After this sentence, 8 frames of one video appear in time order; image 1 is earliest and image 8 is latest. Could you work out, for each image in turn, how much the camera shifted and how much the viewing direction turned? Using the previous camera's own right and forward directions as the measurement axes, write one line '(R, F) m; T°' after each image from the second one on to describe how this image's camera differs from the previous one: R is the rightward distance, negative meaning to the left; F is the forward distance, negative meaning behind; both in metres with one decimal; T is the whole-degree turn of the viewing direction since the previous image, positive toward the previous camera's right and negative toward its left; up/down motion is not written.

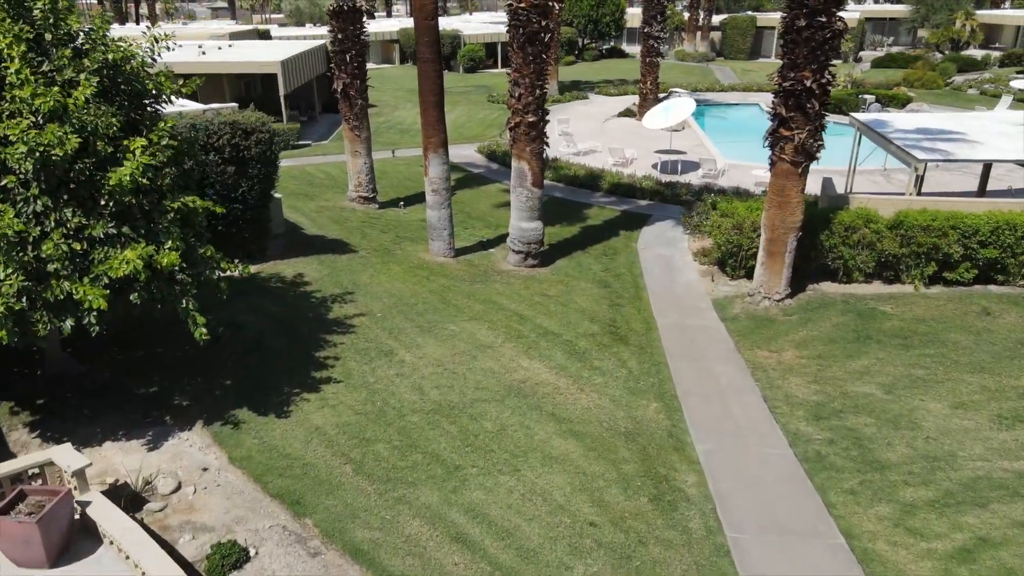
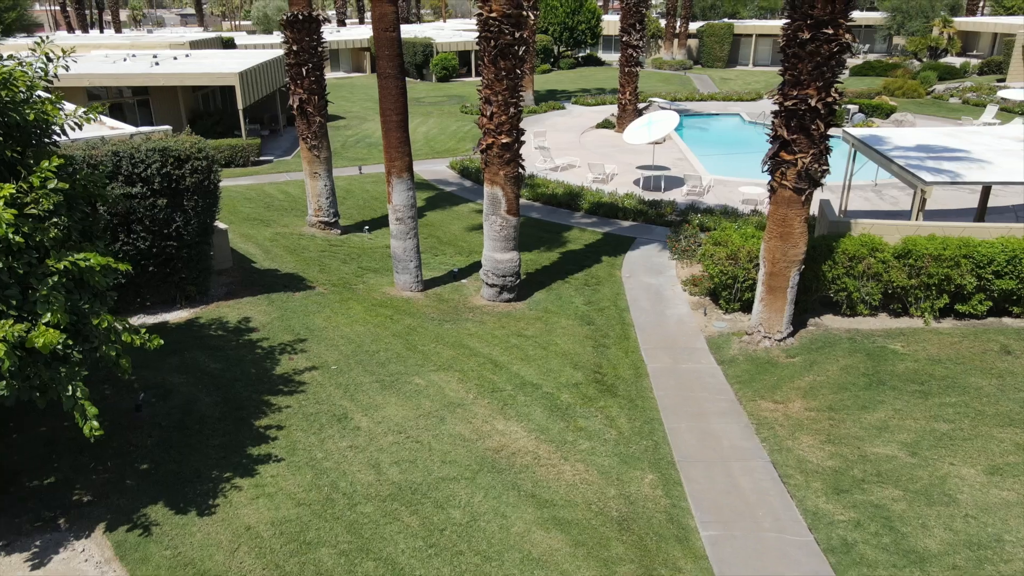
(+0.1, +1.4) m; +2°
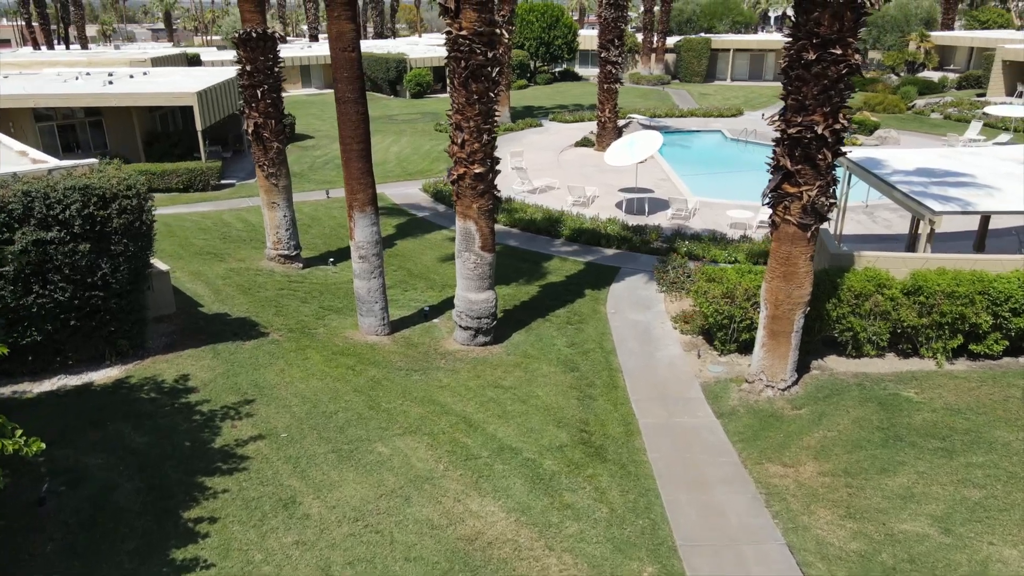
(+0.1, +1.2) m; +2°
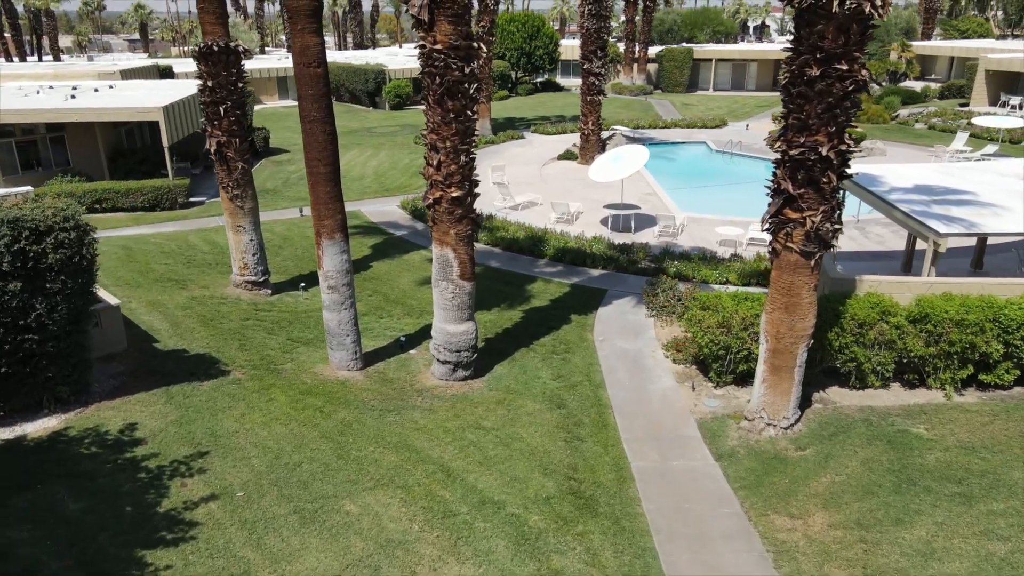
(0.0, +0.8) m; +1°
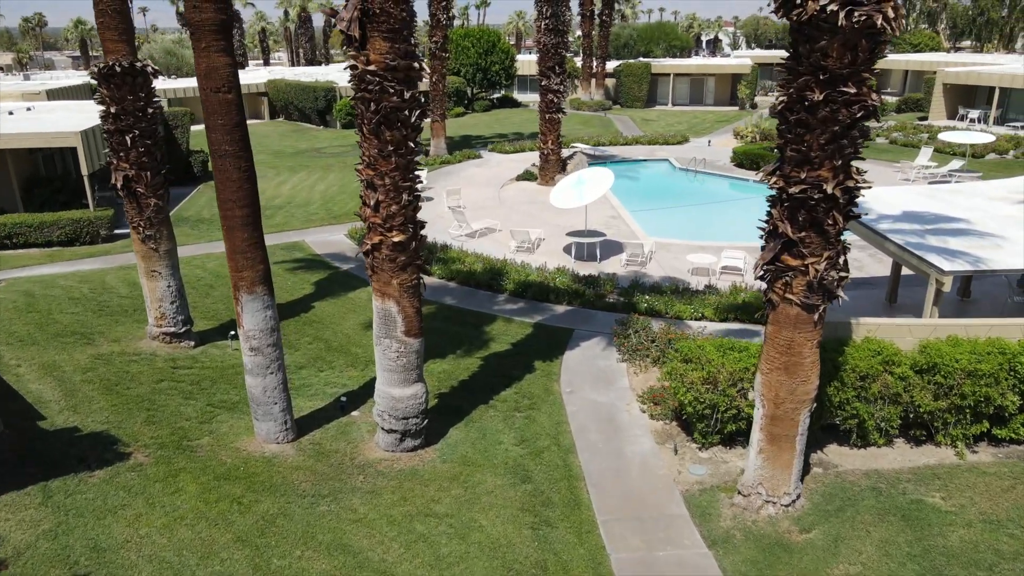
(+0.1, +1.5) m; +3°
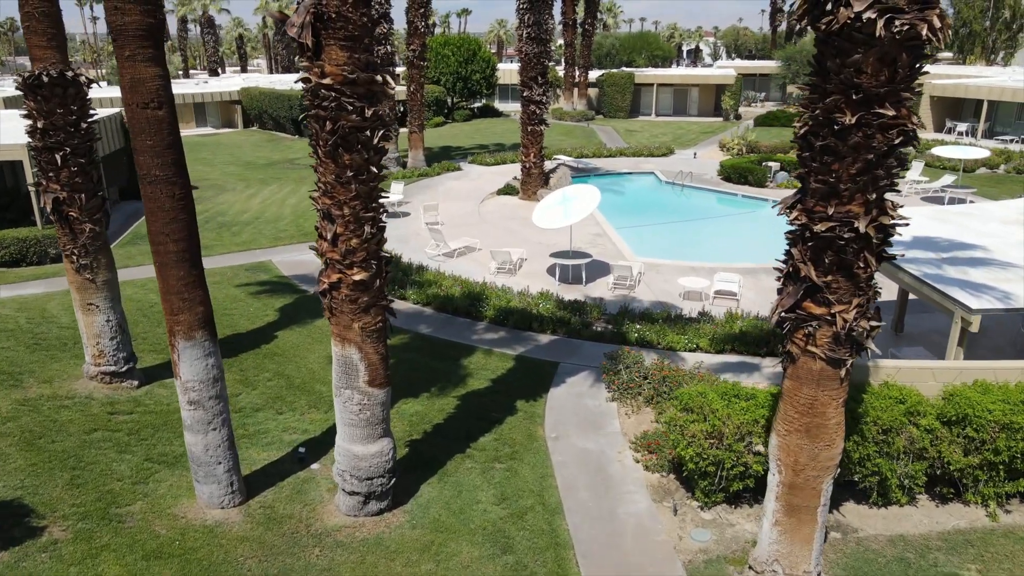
(0.0, +1.2) m; +1°
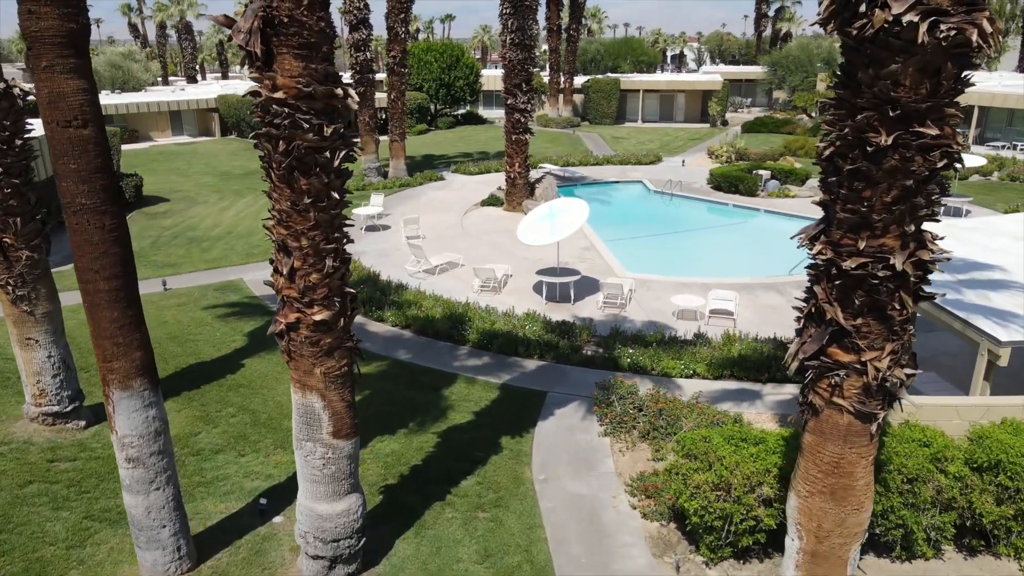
(0.0, +0.9) m; +1°
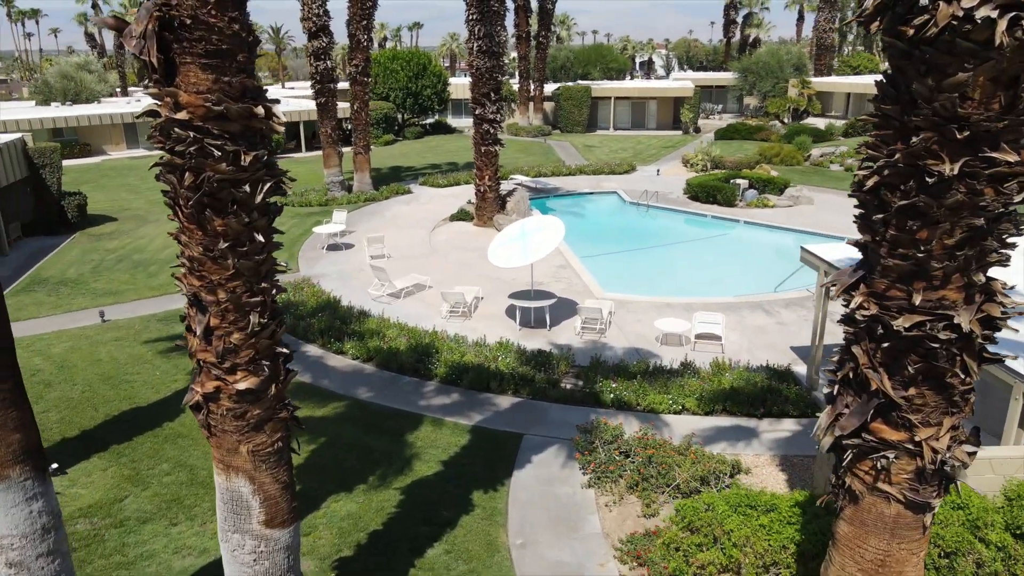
(+0.1, +1.2) m; +2°
